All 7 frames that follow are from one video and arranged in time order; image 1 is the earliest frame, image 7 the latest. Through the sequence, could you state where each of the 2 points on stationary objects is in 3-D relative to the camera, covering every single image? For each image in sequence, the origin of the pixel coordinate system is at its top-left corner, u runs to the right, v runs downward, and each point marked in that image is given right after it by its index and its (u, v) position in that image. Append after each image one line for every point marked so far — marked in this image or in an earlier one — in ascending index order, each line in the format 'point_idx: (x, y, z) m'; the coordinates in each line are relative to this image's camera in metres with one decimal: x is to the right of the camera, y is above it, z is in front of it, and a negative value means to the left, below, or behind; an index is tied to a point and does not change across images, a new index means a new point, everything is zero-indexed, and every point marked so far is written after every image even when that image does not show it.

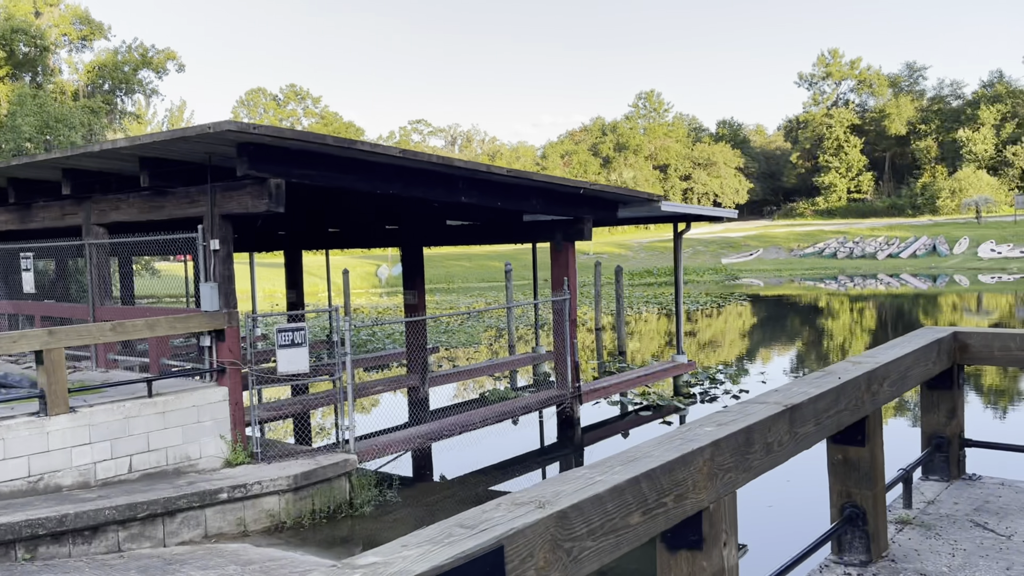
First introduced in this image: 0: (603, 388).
0: (+1.0, -1.1, +8.8) m
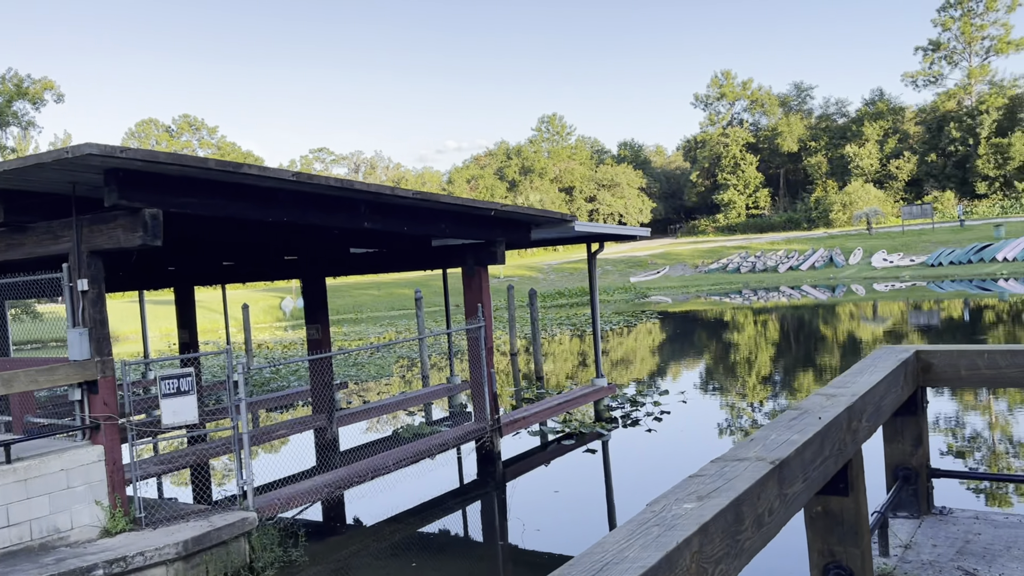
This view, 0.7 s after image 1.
0: (+0.1, -1.4, +8.3) m
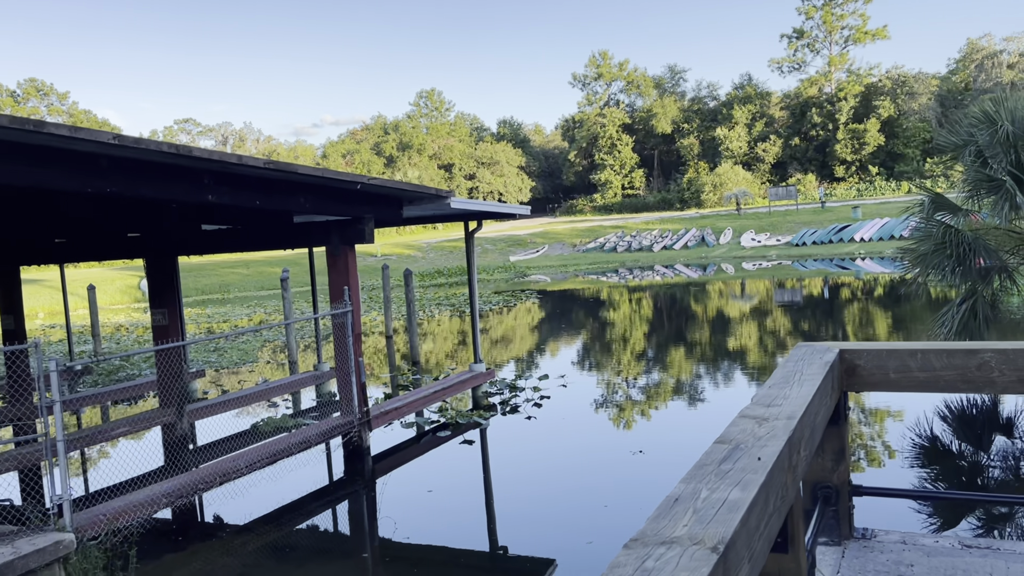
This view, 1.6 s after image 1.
0: (-1.2, -1.2, +7.8) m
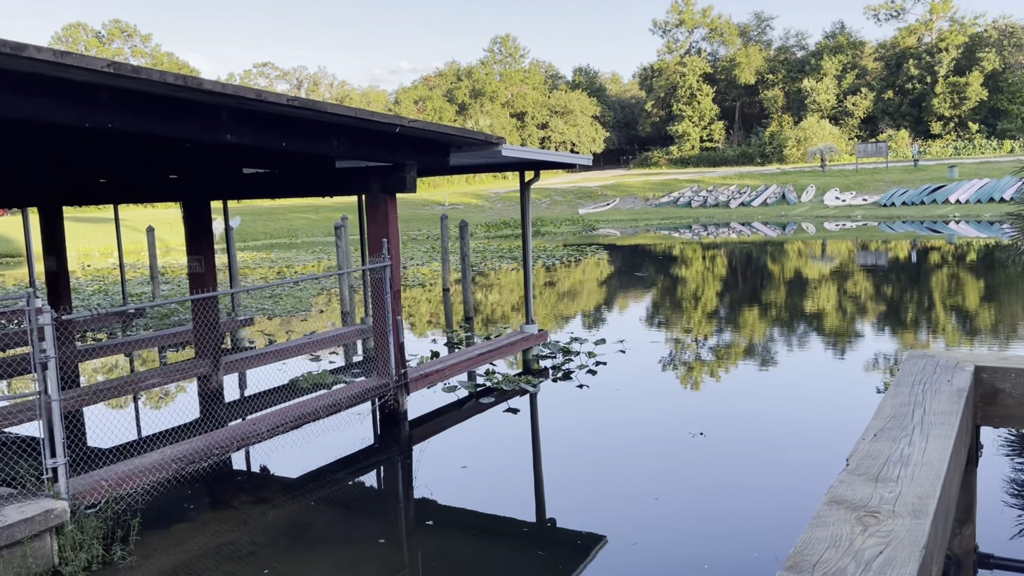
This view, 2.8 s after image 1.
0: (-0.7, -0.8, +7.3) m
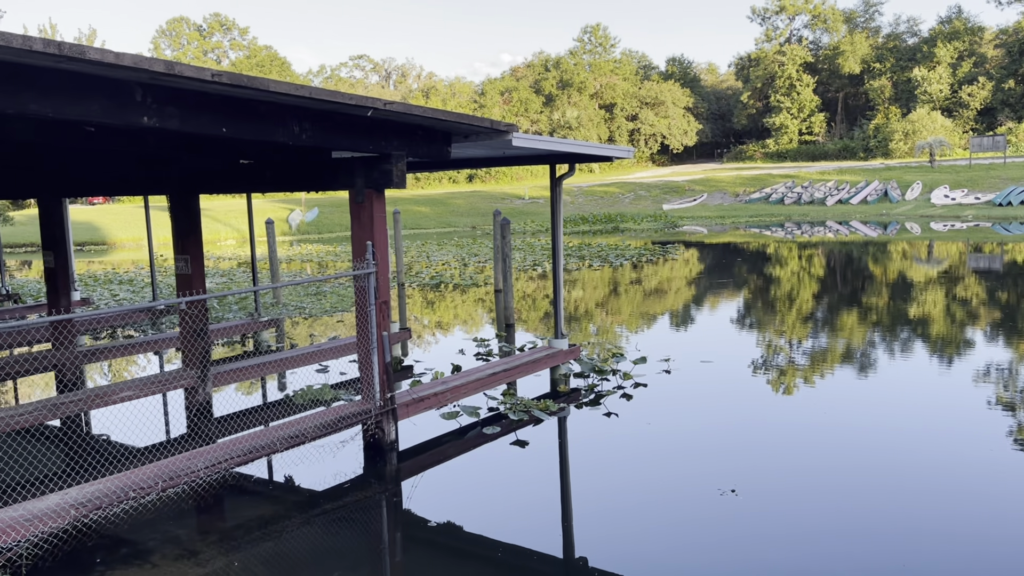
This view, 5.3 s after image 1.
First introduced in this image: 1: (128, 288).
0: (-0.6, -0.9, +6.3) m
1: (-7.6, 0.0, +15.2) m
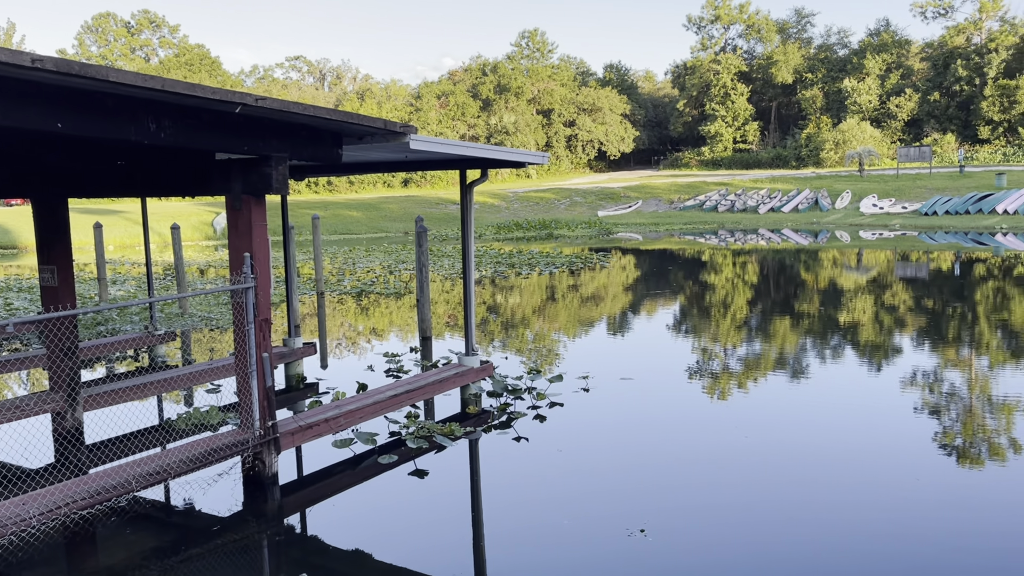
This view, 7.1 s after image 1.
0: (-1.4, -1.0, +5.8) m
1: (-9.0, -0.2, +14.2) m
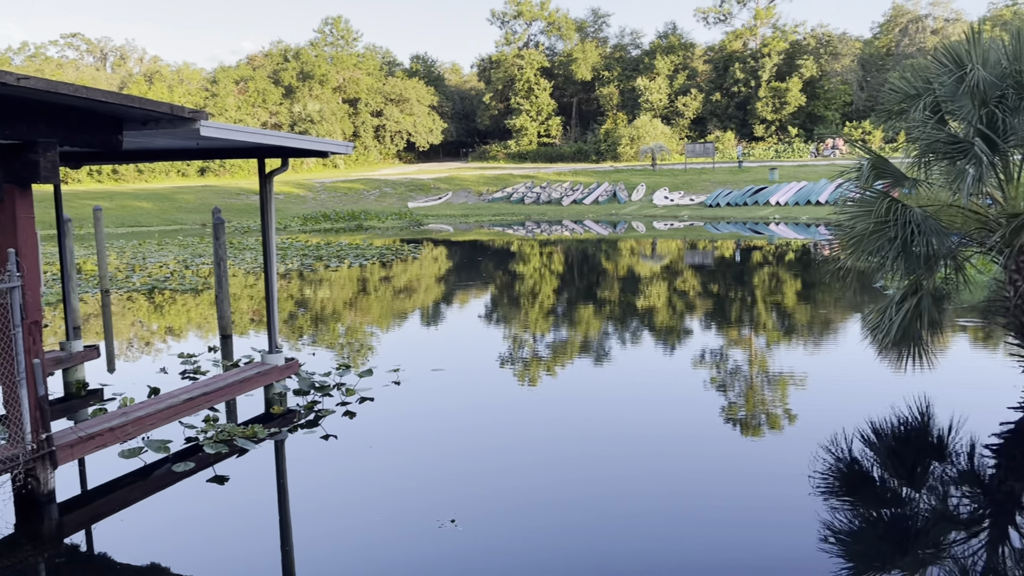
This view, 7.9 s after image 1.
0: (-2.7, -1.0, +5.3) m
1: (-12.1, -0.3, +11.6) m
